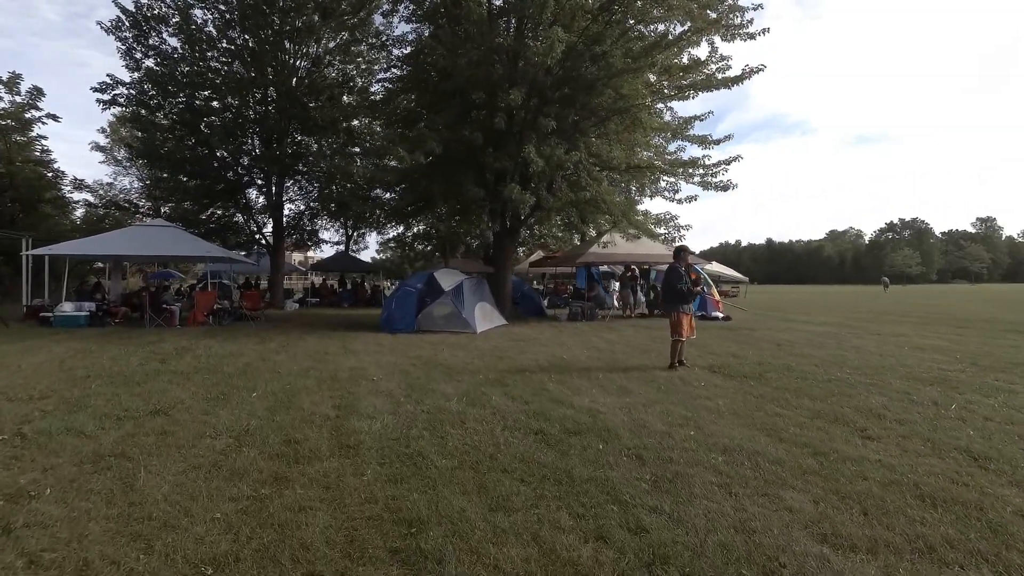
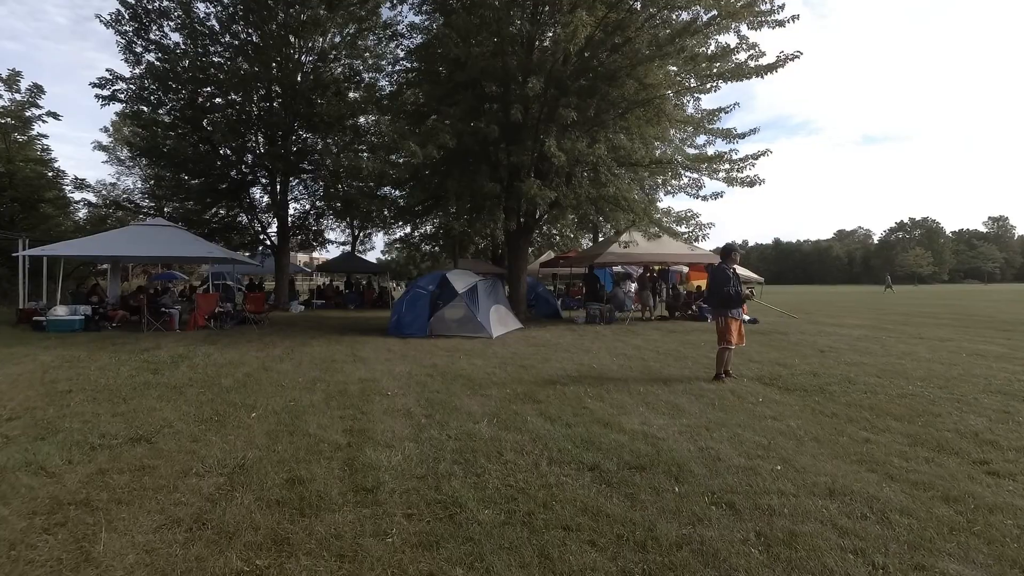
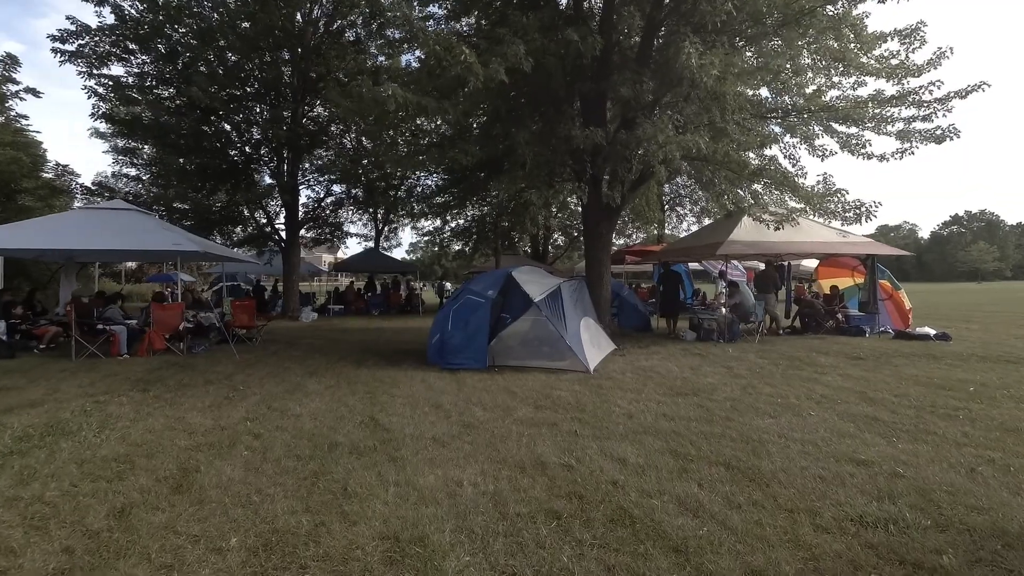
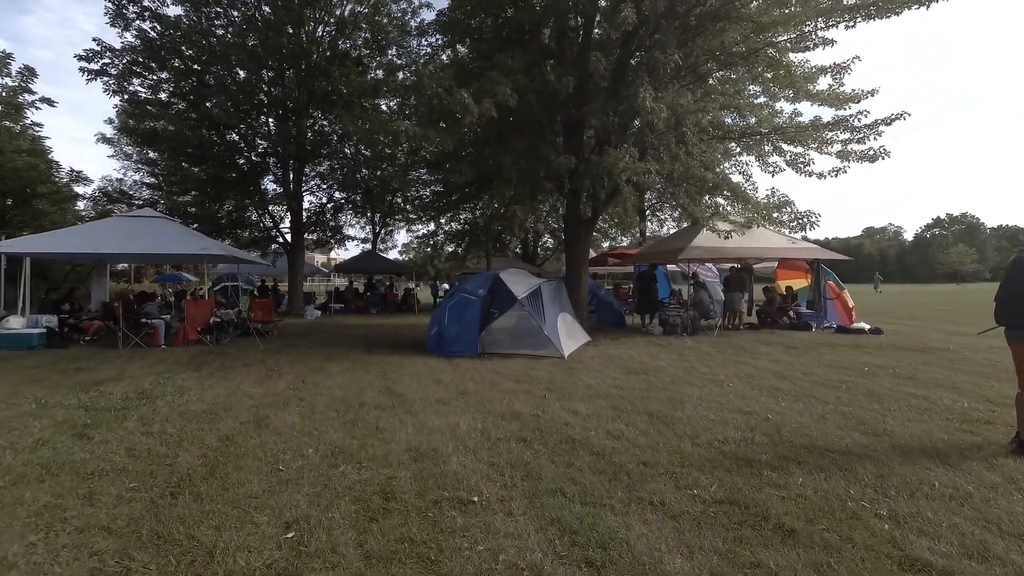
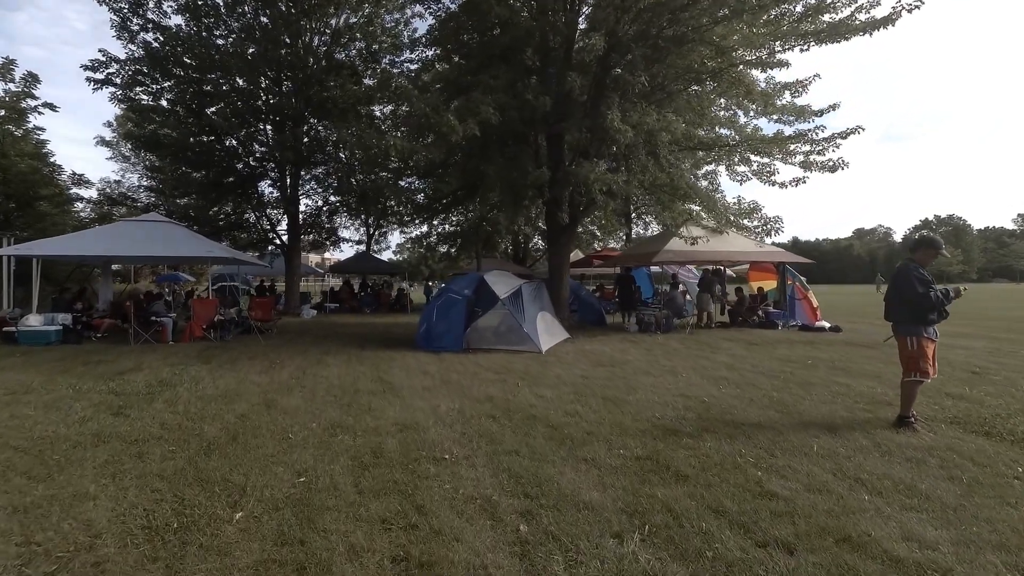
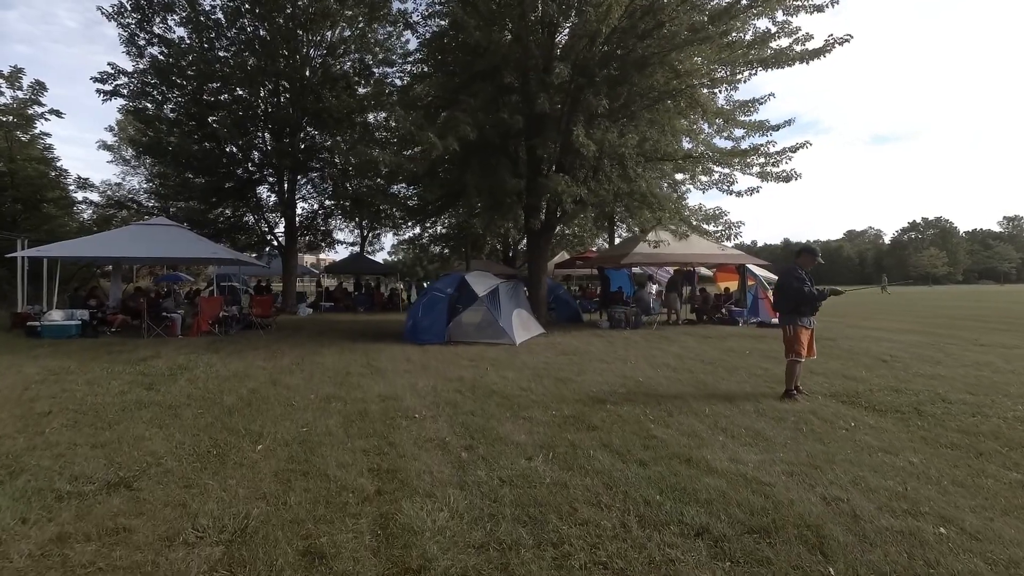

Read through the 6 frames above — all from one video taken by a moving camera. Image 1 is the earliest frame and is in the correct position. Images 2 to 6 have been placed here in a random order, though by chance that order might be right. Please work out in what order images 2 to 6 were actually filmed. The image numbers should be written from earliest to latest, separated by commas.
2, 6, 5, 4, 3
